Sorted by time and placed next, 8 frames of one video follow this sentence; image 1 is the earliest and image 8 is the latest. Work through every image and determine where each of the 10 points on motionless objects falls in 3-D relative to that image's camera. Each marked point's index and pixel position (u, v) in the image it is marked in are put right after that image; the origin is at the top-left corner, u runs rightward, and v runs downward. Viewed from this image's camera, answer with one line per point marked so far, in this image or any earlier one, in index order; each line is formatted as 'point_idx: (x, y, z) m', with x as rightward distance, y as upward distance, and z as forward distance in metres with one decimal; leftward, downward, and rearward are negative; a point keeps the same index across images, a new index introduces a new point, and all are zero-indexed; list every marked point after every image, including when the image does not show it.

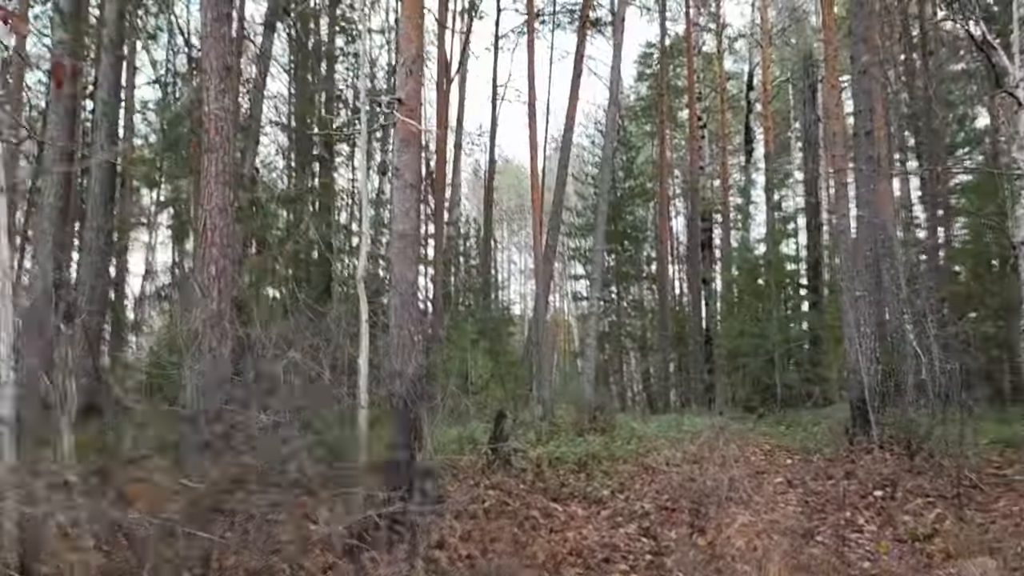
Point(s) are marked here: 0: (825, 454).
0: (+4.6, -2.4, +13.0) m
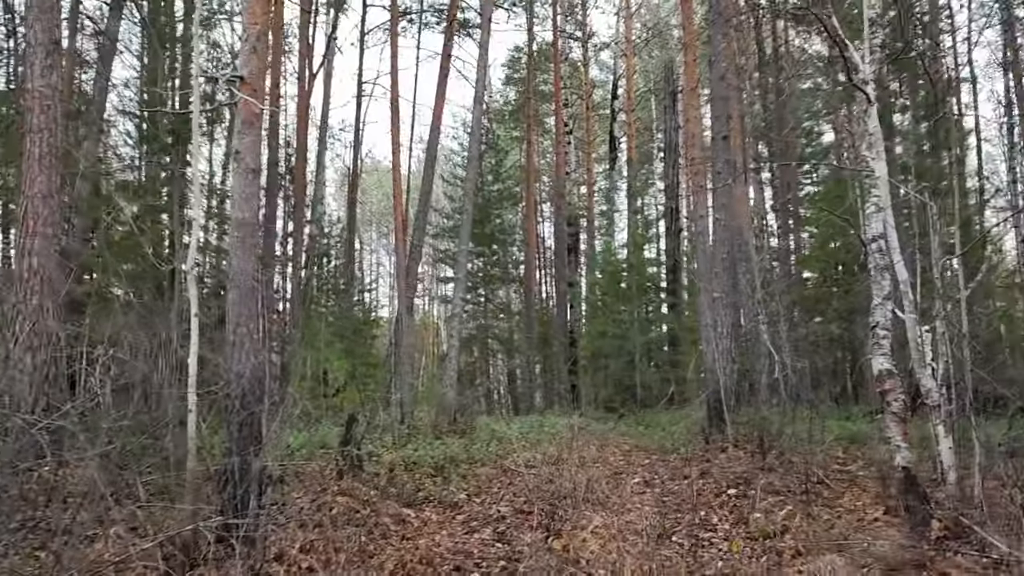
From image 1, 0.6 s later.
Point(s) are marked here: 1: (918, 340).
0: (+2.5, -2.4, +13.0) m
1: (+3.2, -0.4, +6.9) m
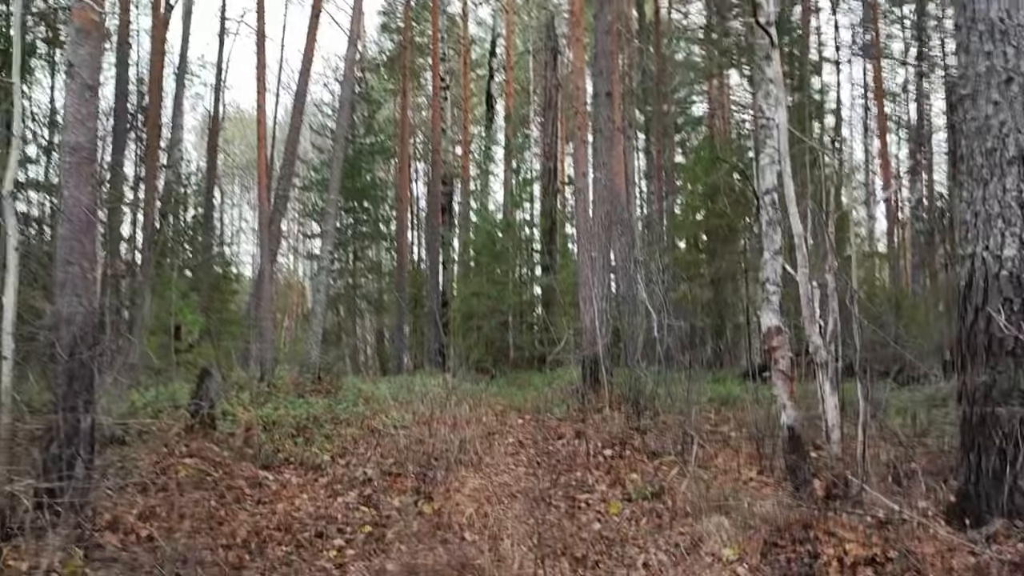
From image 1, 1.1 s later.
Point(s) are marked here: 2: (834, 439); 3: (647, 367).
0: (+0.6, -1.8, +12.8) m
1: (+2.2, -0.1, +6.7) m
2: (+2.4, -1.1, +6.5) m
3: (+1.9, -1.1, +12.6) m
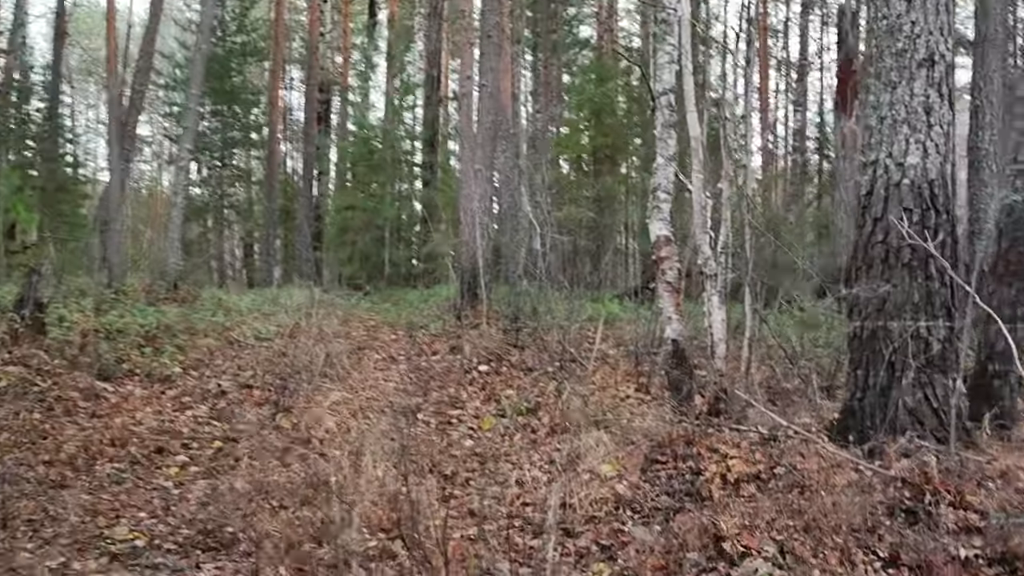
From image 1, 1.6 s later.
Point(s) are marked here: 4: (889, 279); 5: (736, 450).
0: (-1.1, -0.6, +12.2) m
1: (+1.3, +0.6, +6.3) m
2: (+1.5, -0.5, +6.3) m
3: (+0.2, +0.1, +12.2) m
4: (+2.1, +0.1, +5.0) m
5: (+1.3, -1.0, +5.2) m
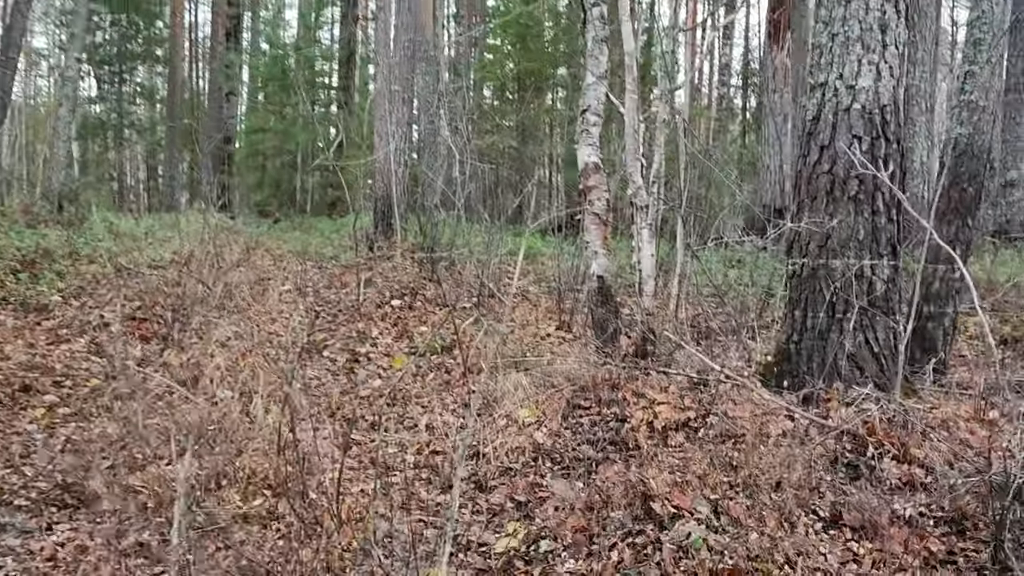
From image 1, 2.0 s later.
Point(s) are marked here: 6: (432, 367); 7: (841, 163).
0: (-2.2, +0.3, +11.5) m
1: (+0.8, +1.1, +5.8) m
2: (+0.9, 0.0, +5.9) m
3: (-0.9, +1.0, +11.6) m
4: (+1.7, +0.4, +4.7) m
5: (+0.8, -0.6, +4.8) m
6: (-0.6, -0.6, +7.0) m
7: (+1.7, +0.7, +4.6) m
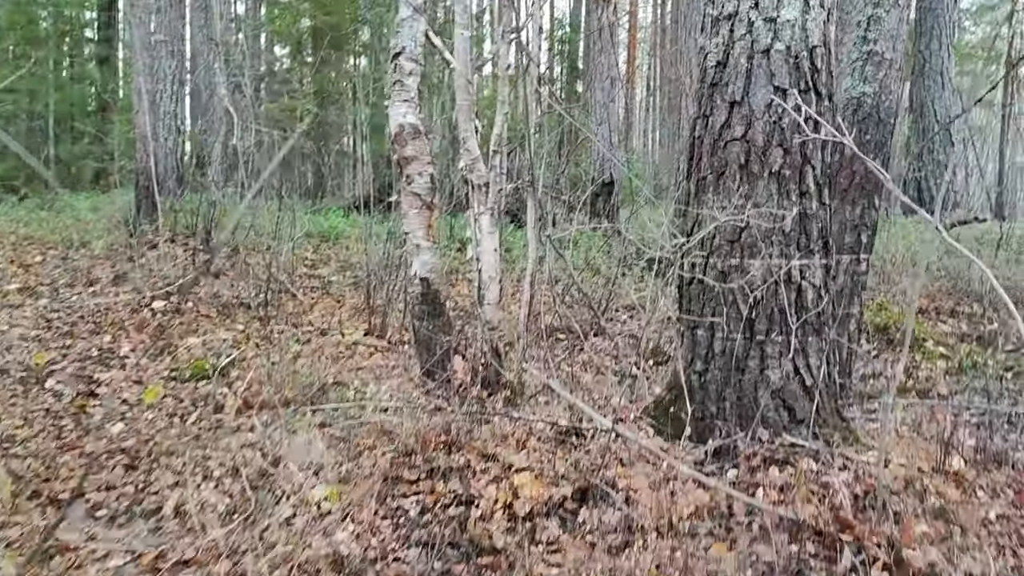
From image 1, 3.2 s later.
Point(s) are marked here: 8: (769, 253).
0: (-4.4, +0.4, +9.3) m
1: (-0.2, +1.0, +4.3) m
2: (-0.1, -0.1, +4.4) m
3: (-3.1, +1.1, +9.6) m
4: (+0.9, +0.4, +3.4) m
5: (0.0, -0.6, +3.4) m
6: (-1.8, -0.7, +5.2) m
7: (+0.9, +0.6, +3.3) m
8: (+1.0, +0.1, +3.3) m
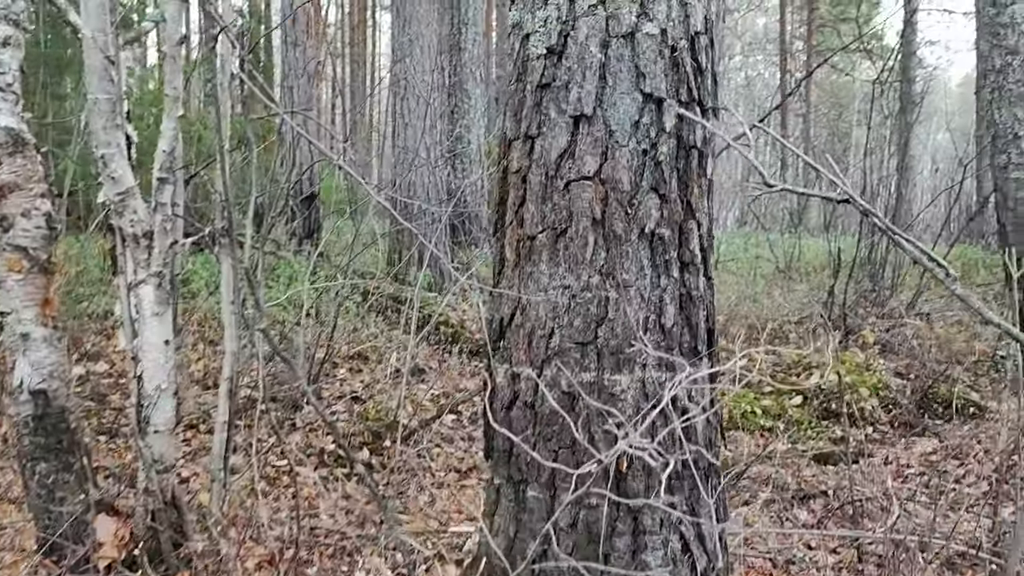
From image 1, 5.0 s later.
0: (-6.8, -0.1, +5.8) m
1: (-1.2, +0.7, +2.5) m
2: (-1.1, -0.4, +2.7) m
3: (-5.7, +0.6, +6.5) m
4: (+0.2, 0.0, +2.1) m
5: (-0.6, -1.0, +1.8) m
6: (-2.9, -1.1, +2.8) m
7: (+0.3, +0.3, +2.1) m
8: (+0.3, -0.2, +2.1) m
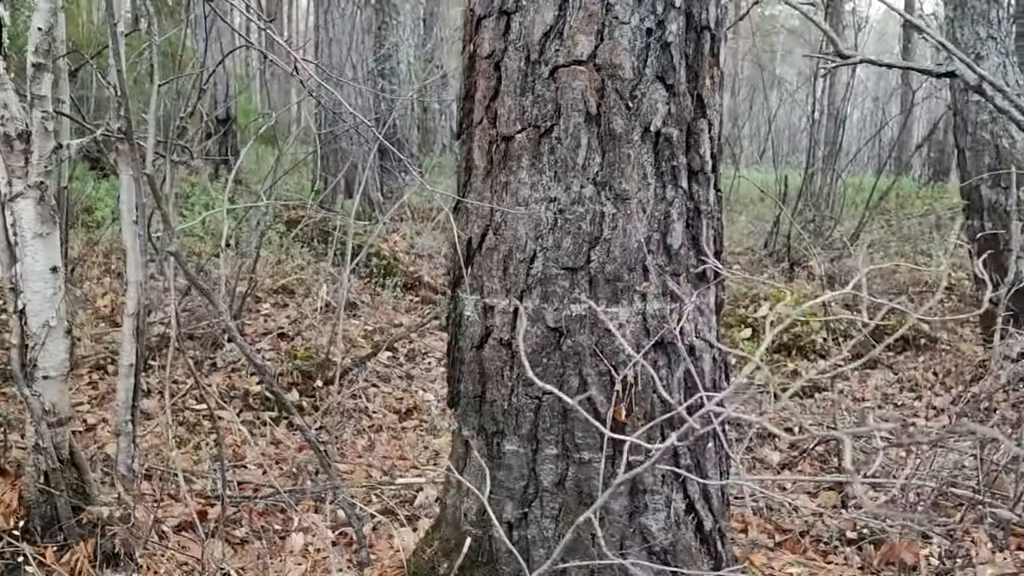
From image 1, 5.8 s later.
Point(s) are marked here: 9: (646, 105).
0: (-7.1, +0.3, +4.8) m
1: (-1.3, +0.9, +2.0) m
2: (-1.2, -0.2, +2.2) m
3: (-6.1, +1.1, +5.6) m
4: (+0.2, +0.2, +1.7) m
5: (-0.6, -0.8, +1.4) m
6: (-3.0, -0.8, +2.3) m
7: (+0.2, +0.5, +1.7) m
8: (+0.3, 0.0, +1.7) m
9: (+0.3, +0.3, +1.7) m
